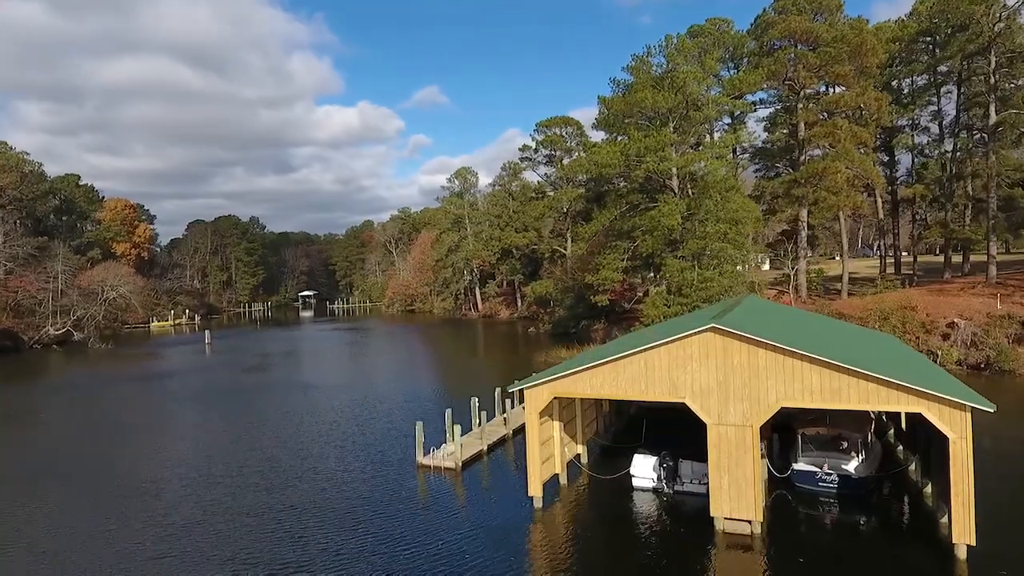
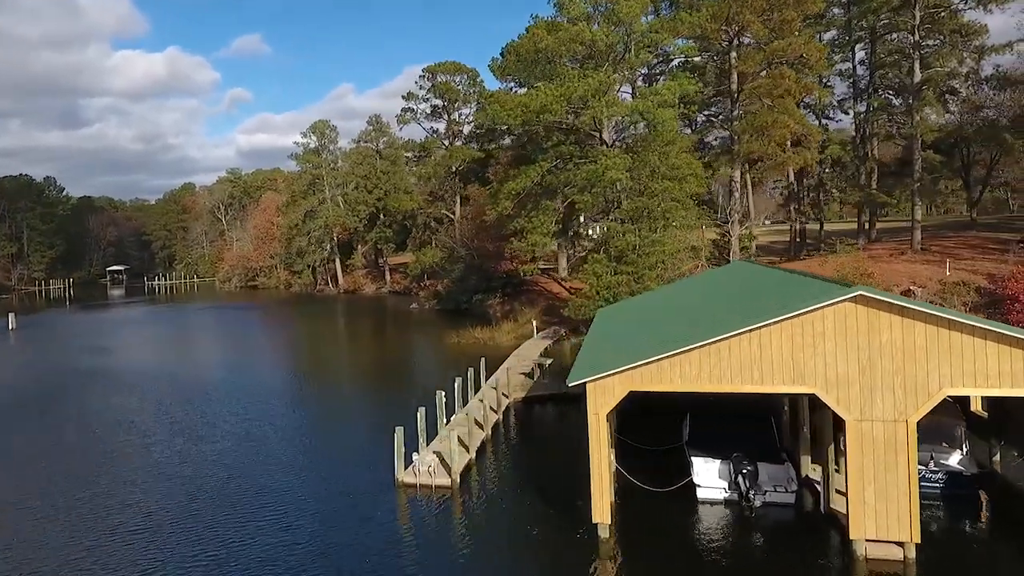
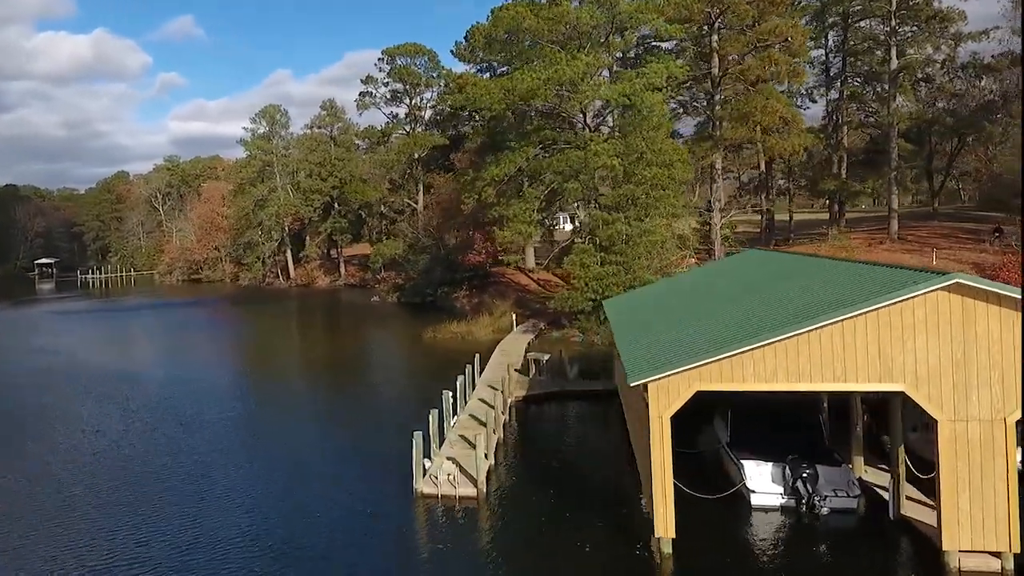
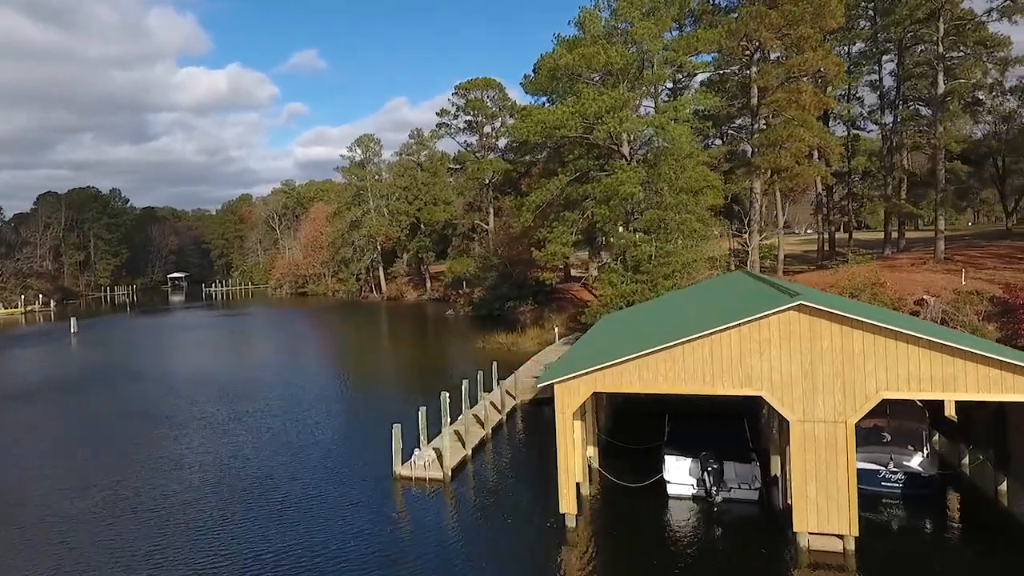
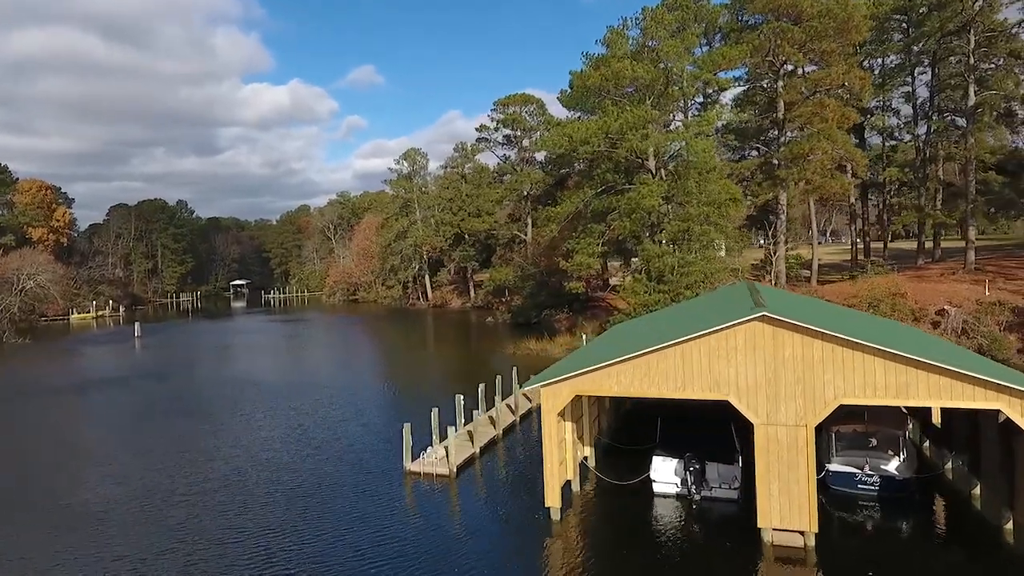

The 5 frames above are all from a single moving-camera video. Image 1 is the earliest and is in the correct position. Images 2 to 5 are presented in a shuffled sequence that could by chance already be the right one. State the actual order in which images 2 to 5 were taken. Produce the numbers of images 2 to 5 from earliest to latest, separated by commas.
5, 4, 2, 3
